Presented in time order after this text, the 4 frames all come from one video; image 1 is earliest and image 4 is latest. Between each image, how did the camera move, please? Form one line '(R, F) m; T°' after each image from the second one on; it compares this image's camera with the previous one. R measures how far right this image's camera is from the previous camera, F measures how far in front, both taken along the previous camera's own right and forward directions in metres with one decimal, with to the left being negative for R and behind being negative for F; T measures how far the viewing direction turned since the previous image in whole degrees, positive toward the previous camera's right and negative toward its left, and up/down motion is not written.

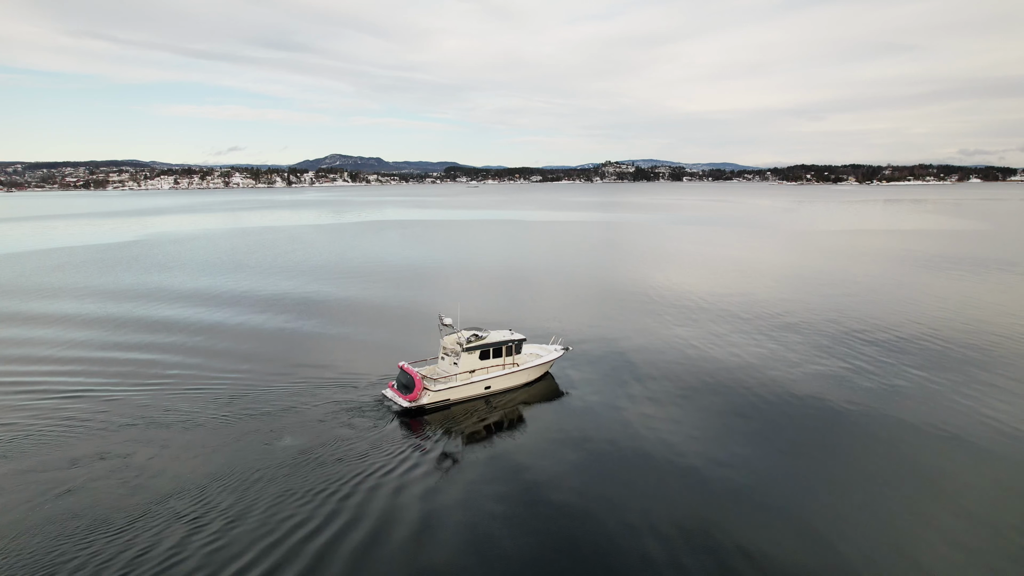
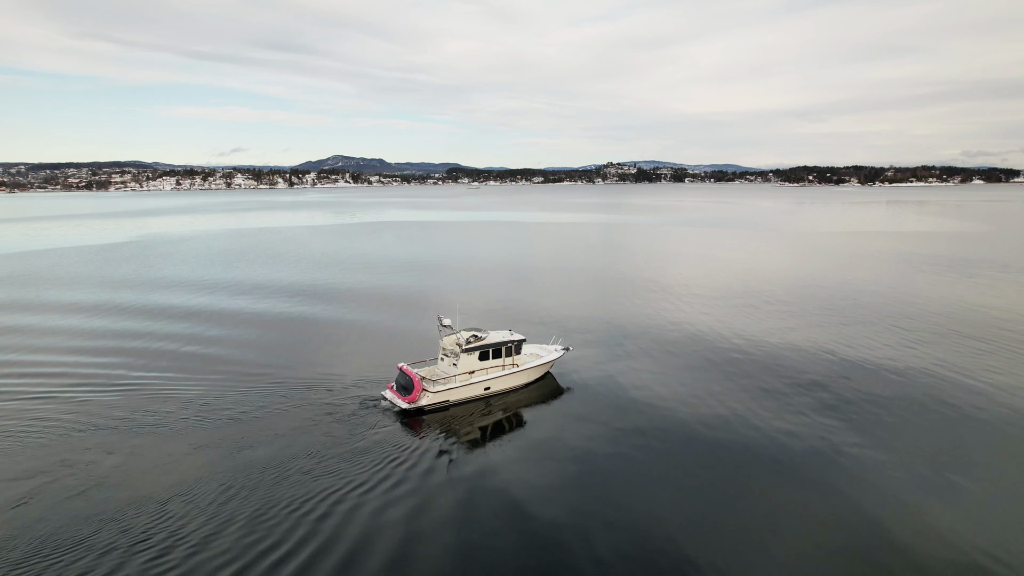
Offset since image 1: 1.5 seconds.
(+0.3, 0.0) m; 0°
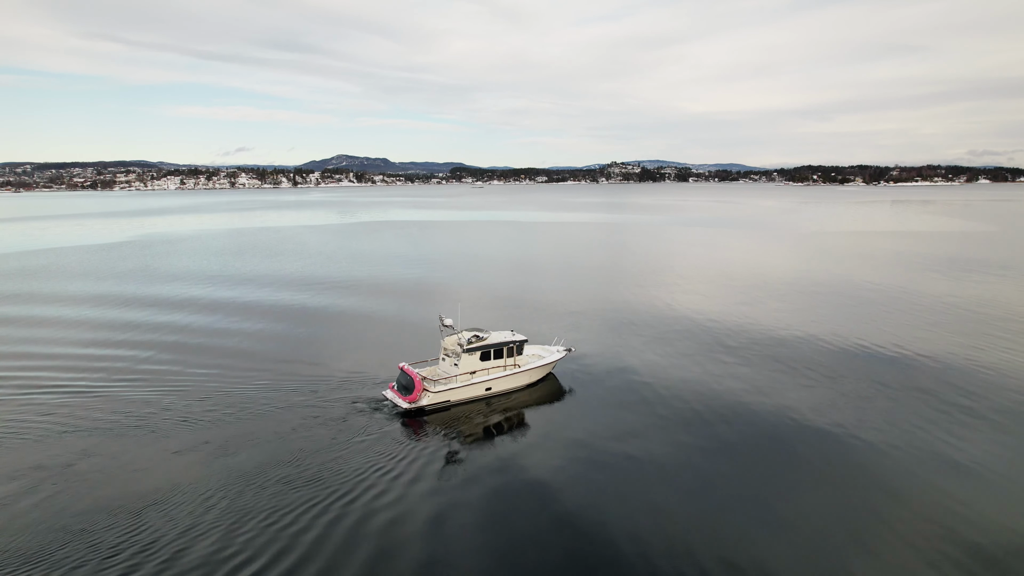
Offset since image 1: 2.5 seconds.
(+0.2, +0.5) m; 0°
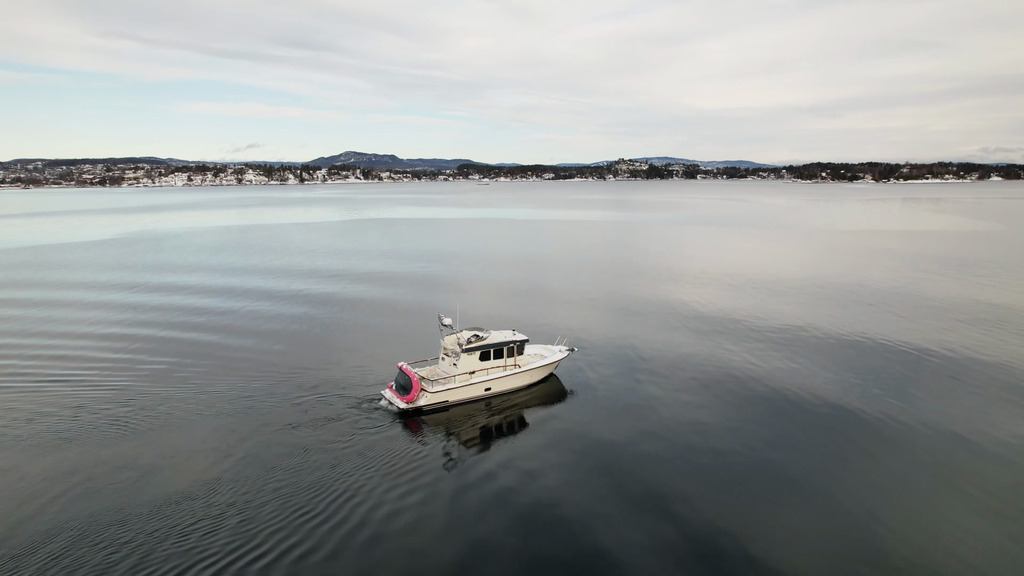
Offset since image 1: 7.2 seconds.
(+0.8, +1.0) m; -1°
